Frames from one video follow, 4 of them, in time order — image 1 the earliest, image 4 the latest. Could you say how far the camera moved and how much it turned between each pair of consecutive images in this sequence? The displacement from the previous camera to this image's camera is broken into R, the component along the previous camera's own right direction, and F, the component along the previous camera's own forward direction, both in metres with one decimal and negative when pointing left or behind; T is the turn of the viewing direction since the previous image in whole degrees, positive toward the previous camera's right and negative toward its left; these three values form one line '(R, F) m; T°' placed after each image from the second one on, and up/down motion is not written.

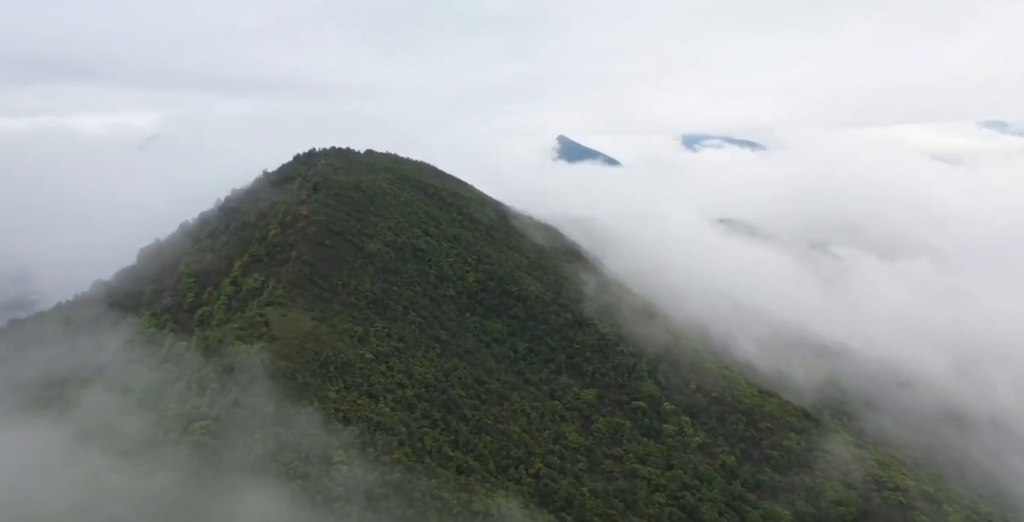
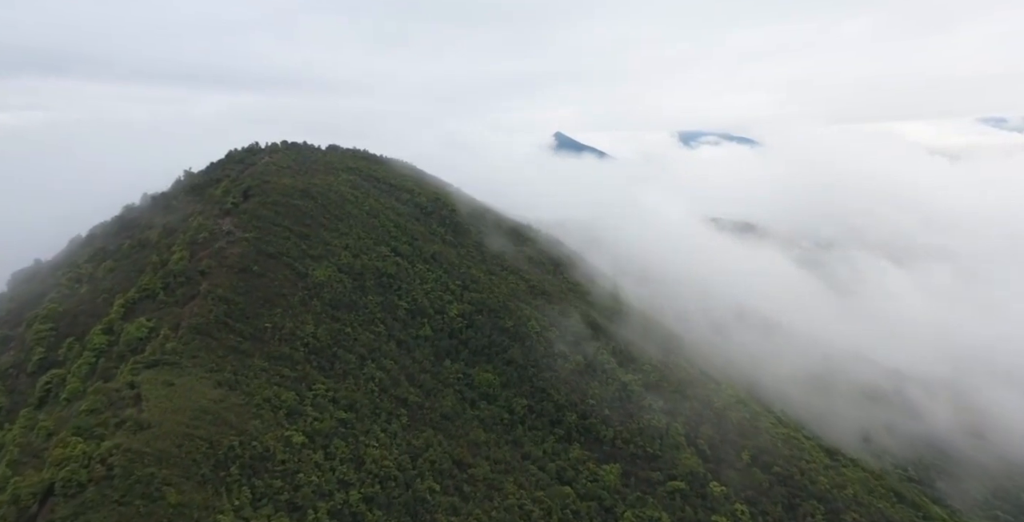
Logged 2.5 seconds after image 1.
(+0.3, +13.9) m; 0°
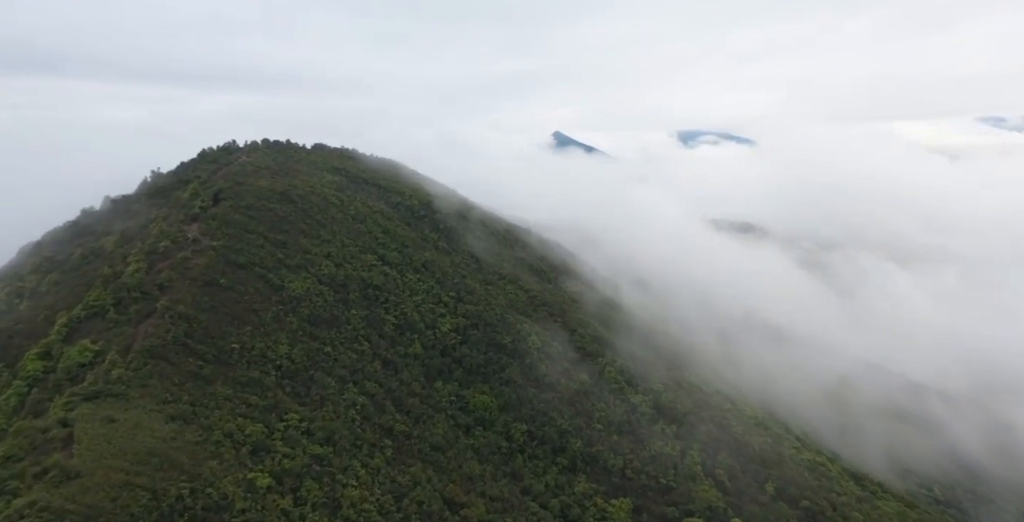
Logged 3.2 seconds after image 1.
(+0.1, +4.1) m; 0°
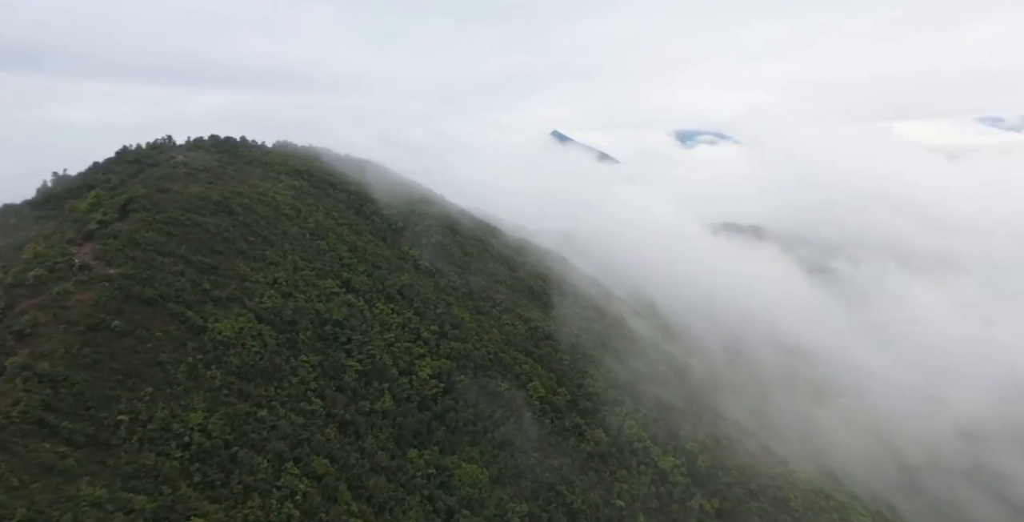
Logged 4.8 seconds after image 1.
(+0.2, +9.0) m; 0°
